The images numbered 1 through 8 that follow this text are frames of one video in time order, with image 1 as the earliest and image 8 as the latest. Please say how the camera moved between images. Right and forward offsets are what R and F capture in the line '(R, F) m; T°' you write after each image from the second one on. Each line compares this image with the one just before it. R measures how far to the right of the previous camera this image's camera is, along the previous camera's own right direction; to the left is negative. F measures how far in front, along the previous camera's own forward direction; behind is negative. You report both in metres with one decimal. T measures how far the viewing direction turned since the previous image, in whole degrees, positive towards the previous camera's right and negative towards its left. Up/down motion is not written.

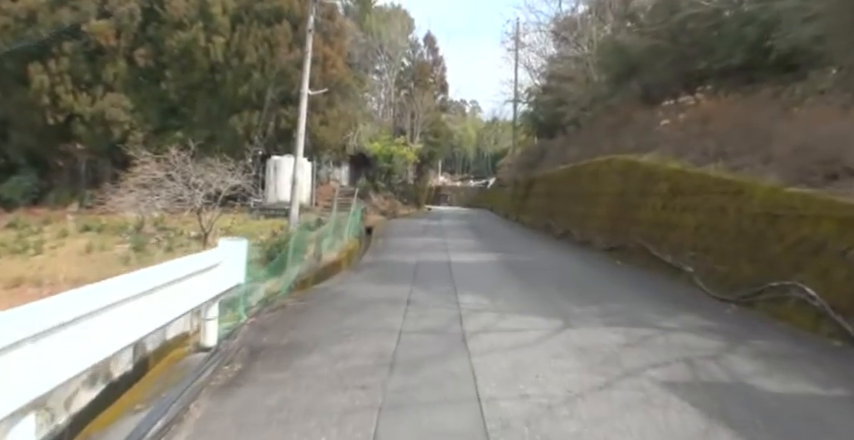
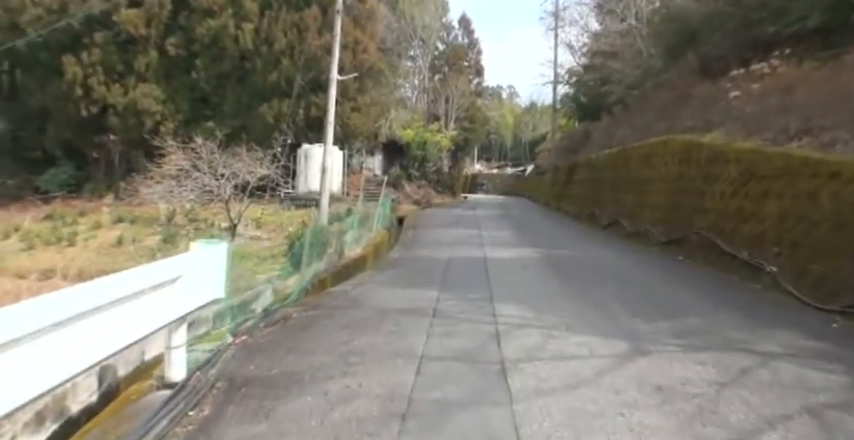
(+0.1, +1.2) m; -4°
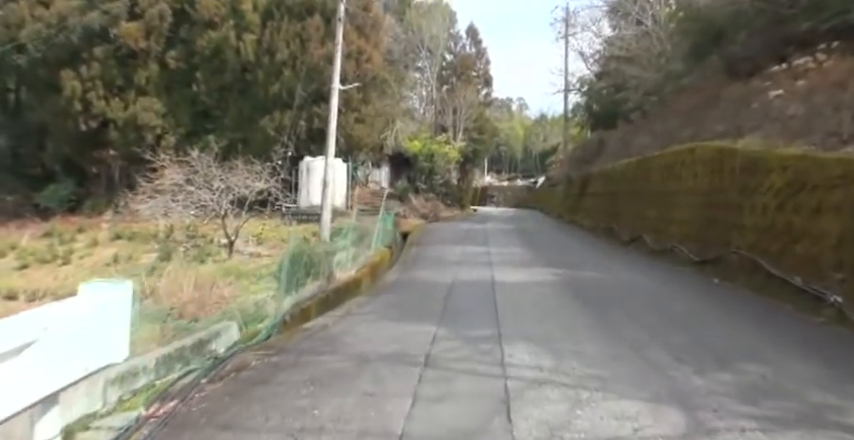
(+0.2, +1.2) m; -1°
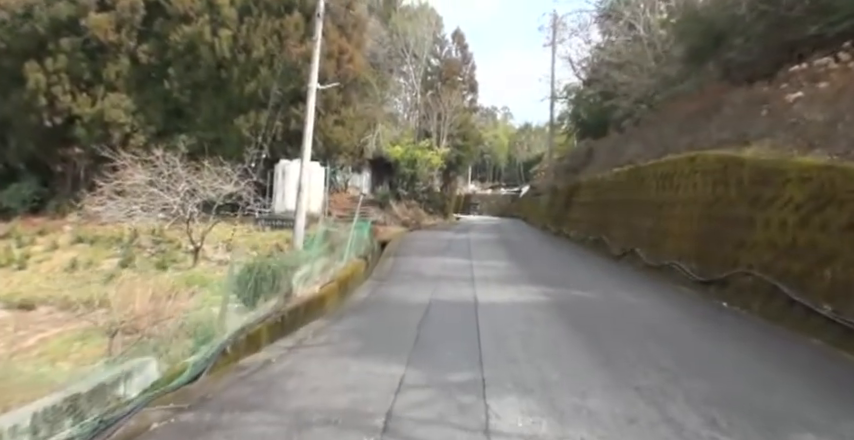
(+0.1, +1.2) m; +2°
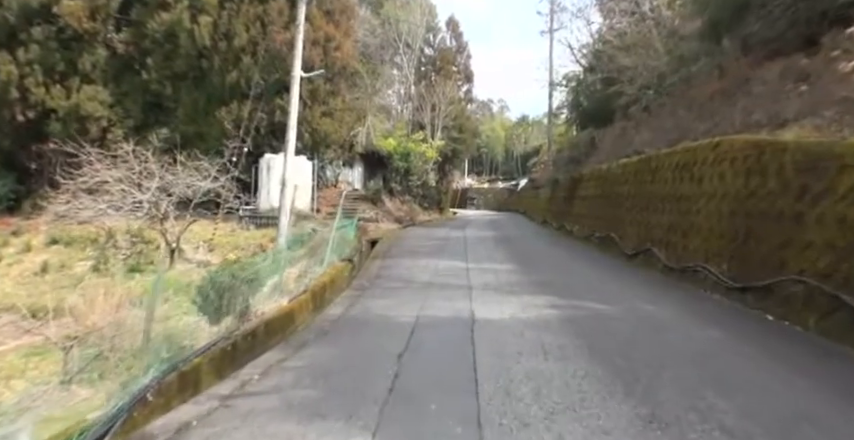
(+0.2, +1.4) m; 0°
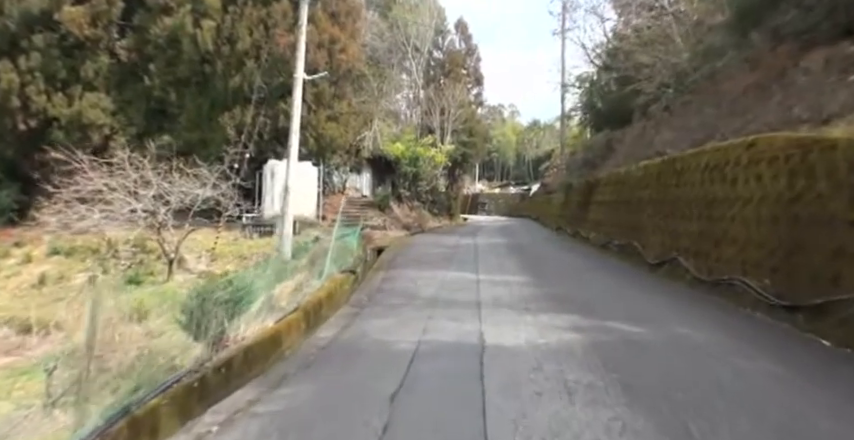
(+0.1, +0.9) m; -1°
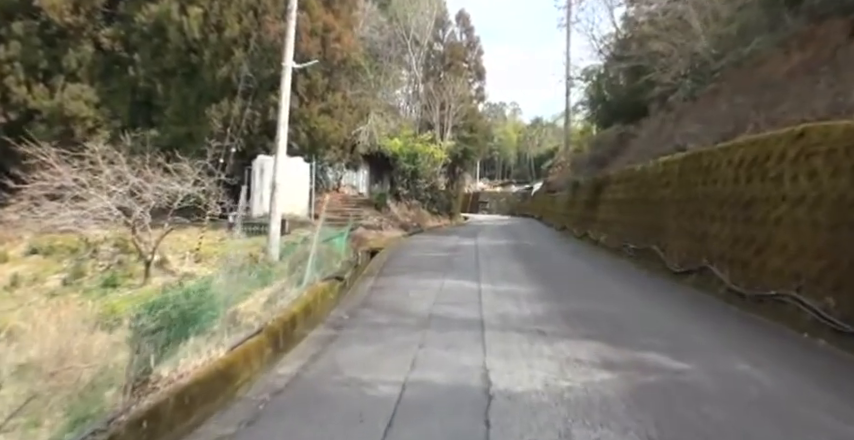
(+0.1, +1.4) m; 0°
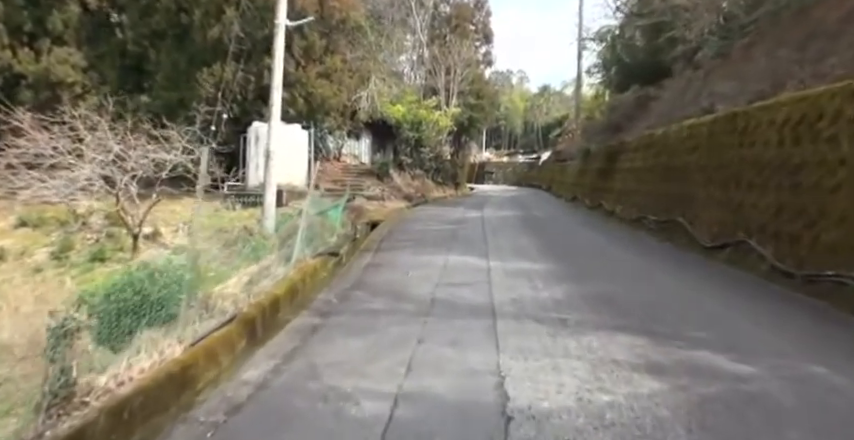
(0.0, +1.1) m; -1°
